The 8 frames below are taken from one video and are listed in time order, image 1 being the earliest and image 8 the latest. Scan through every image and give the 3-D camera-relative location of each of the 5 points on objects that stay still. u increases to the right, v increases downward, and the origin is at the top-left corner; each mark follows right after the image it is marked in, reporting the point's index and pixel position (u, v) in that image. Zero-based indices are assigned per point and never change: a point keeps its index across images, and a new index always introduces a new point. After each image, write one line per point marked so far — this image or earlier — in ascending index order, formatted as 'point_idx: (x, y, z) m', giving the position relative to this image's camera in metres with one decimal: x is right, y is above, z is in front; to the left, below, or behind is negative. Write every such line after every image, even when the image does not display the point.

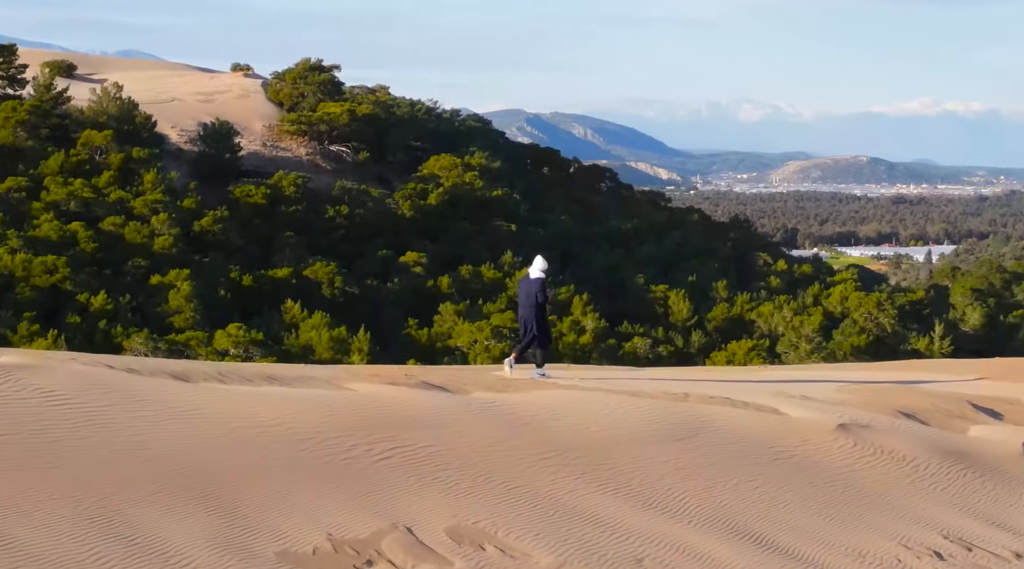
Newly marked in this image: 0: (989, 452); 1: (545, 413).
0: (+4.1, -1.4, +10.8) m
1: (+0.3, -1.2, +11.8) m
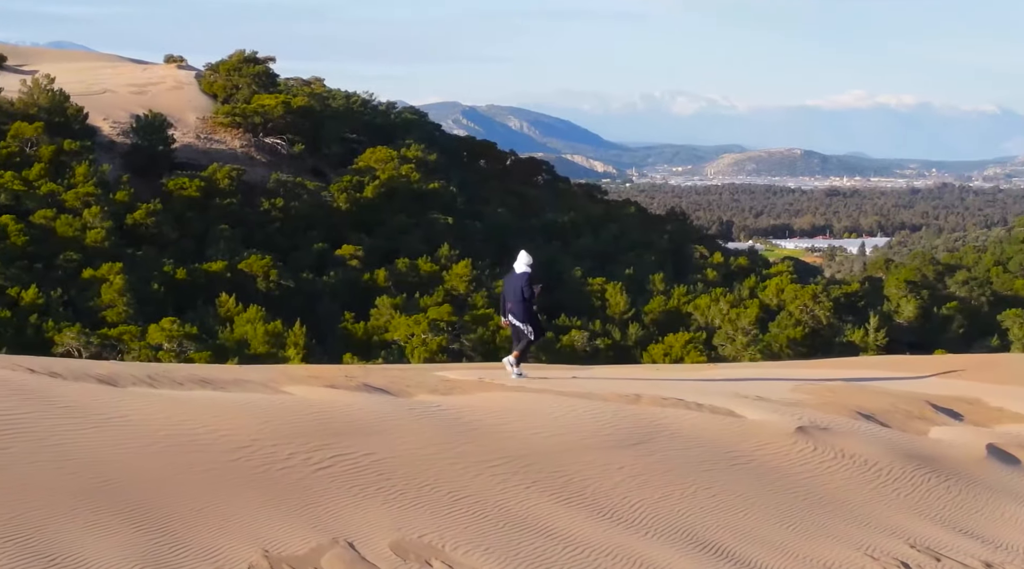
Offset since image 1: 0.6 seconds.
0: (+3.7, -1.4, +10.5) m
1: (-0.2, -1.2, +11.3) m
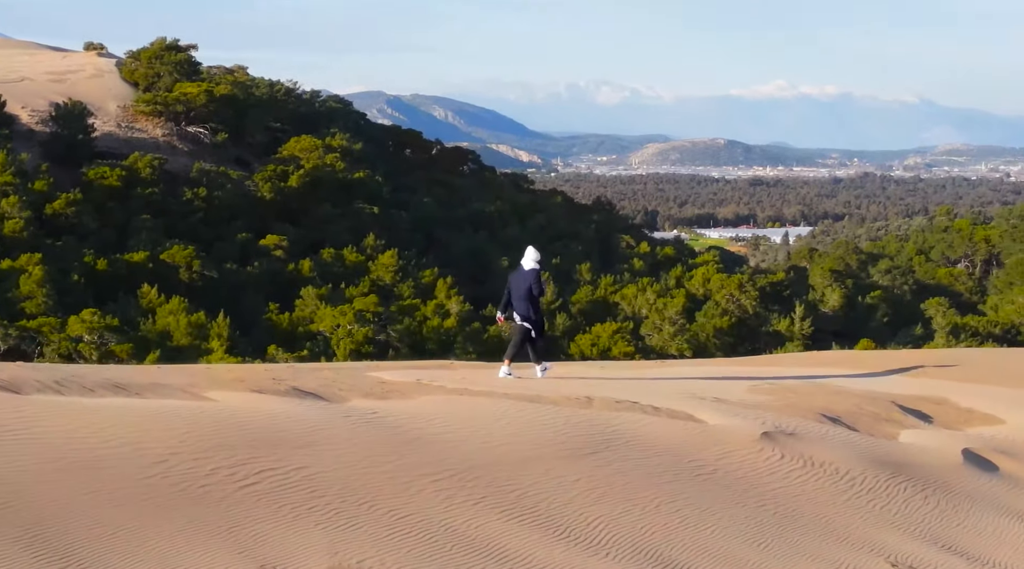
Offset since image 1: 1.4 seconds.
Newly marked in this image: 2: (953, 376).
0: (+3.2, -1.4, +9.8) m
1: (-0.6, -1.2, +10.4) m
2: (+4.4, -0.9, +12.6) m
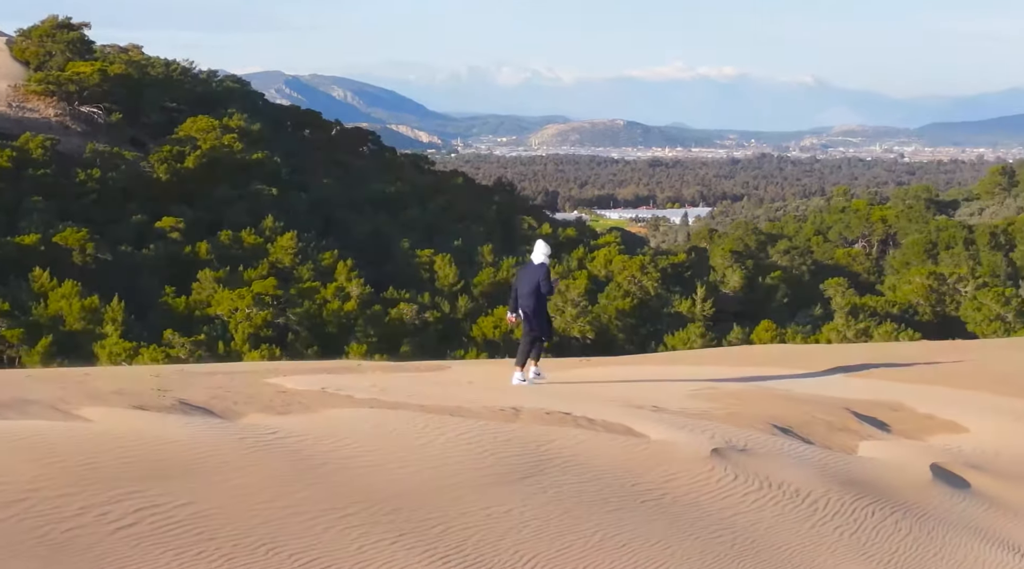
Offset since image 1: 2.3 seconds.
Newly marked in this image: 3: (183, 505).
0: (+2.7, -1.4, +8.9) m
1: (-1.2, -1.2, +9.2) m
2: (+3.6, -0.9, +11.7) m
3: (-2.1, -1.4, +7.9) m
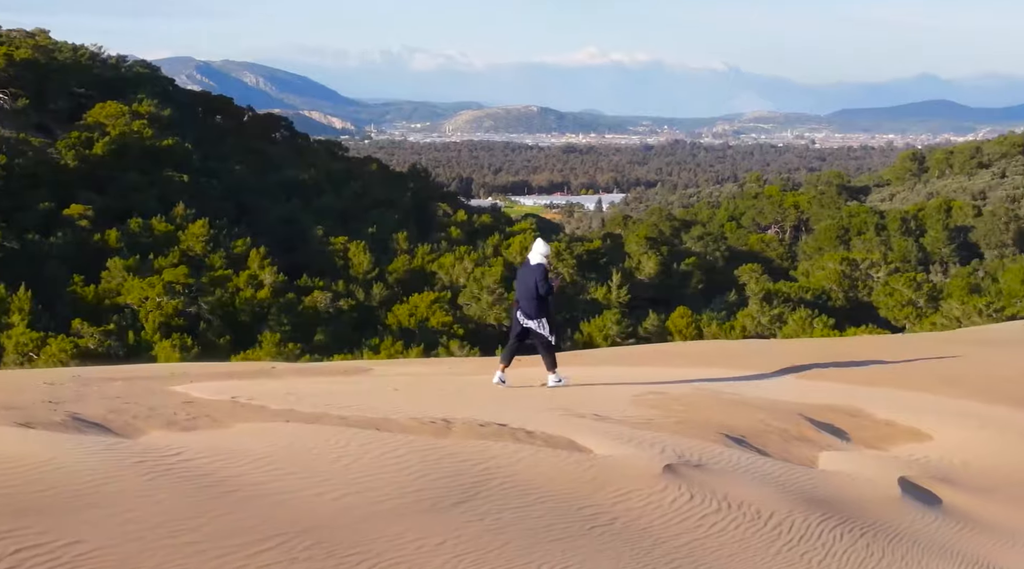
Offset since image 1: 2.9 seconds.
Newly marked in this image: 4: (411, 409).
0: (+2.2, -1.4, +8.2) m
1: (-1.7, -1.2, +8.2) m
2: (+3.0, -0.8, +11.1) m
3: (-2.4, -1.4, +6.9) m
4: (-0.8, -1.0, +10.1) m
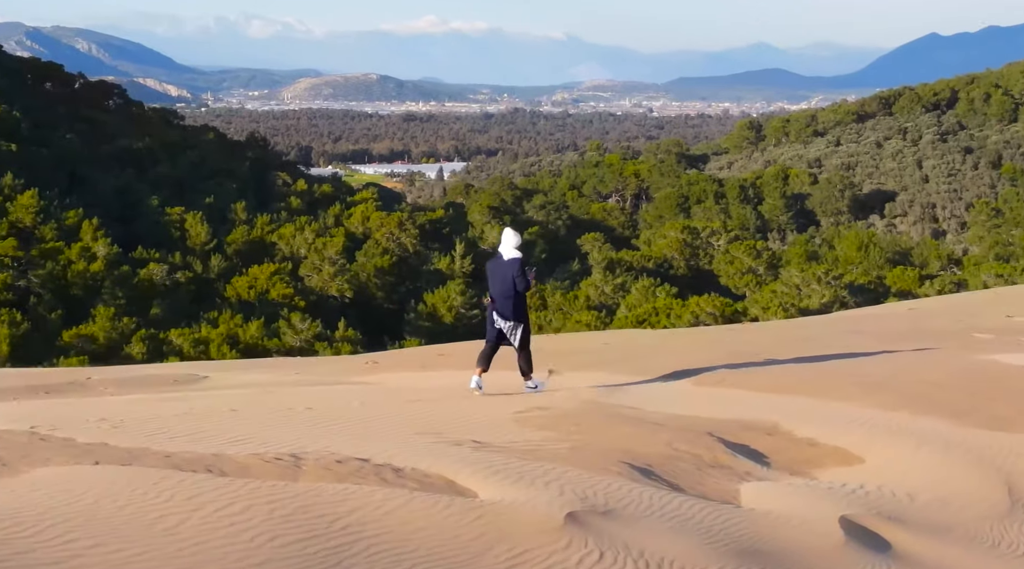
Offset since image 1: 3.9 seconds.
0: (+1.5, -1.4, +6.8) m
1: (-2.3, -1.3, +6.4) m
2: (+1.9, -0.8, +9.8) m
3: (-2.9, -1.6, +5.0) m
4: (-1.7, -1.0, +8.4) m
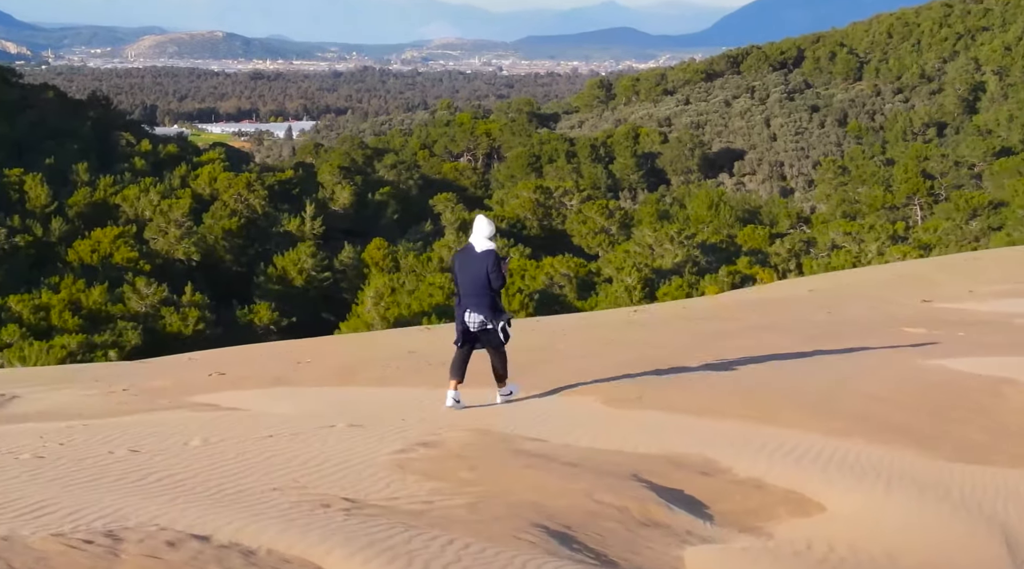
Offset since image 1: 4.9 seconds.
0: (+1.1, -1.5, +5.4) m
1: (-2.7, -1.5, +4.5) m
2: (+1.1, -0.8, +8.4) m
3: (-3.1, -1.8, +3.0) m
4: (-2.3, -1.1, +6.5) m
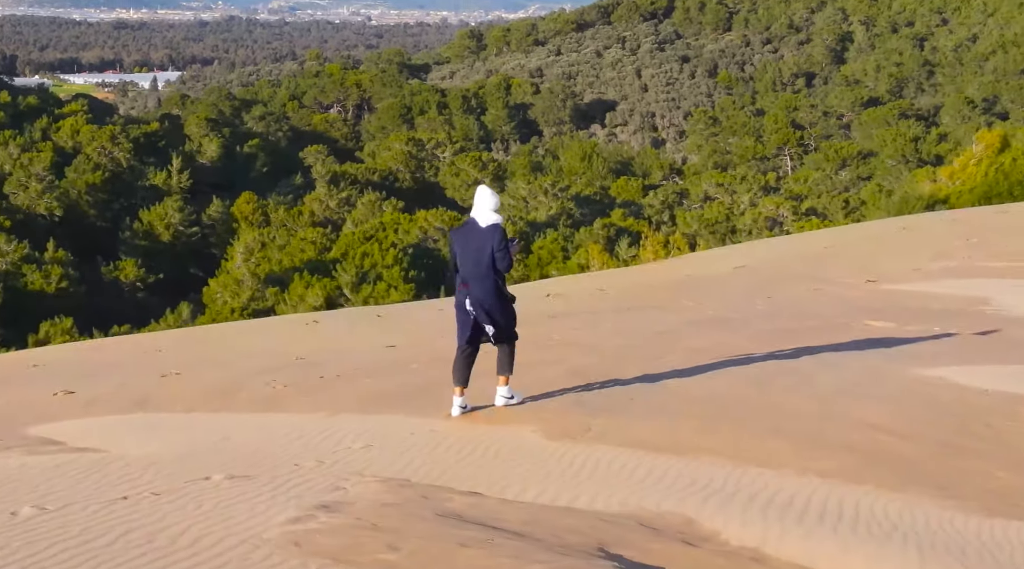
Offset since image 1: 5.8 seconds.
0: (+1.0, -1.7, +3.9) m
1: (-2.7, -1.7, +2.7) m
2: (+0.7, -0.8, +6.9) m
3: (-3.0, -2.1, +1.2) m
4: (-2.6, -1.3, +4.7) m
